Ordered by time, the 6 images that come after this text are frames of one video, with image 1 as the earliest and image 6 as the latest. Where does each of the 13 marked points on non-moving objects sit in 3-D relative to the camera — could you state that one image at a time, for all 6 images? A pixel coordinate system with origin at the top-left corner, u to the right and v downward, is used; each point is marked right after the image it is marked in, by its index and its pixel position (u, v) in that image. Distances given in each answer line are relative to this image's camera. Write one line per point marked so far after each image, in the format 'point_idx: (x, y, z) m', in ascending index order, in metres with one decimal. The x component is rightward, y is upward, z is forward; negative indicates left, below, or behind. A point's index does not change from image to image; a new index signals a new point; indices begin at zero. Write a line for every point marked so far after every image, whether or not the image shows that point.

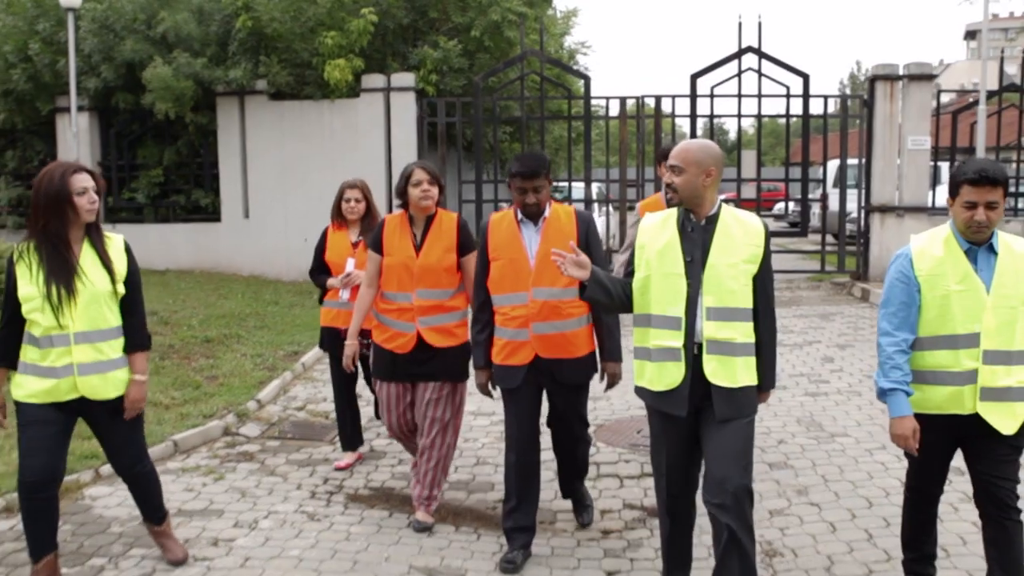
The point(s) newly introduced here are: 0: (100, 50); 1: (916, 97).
0: (-5.9, +3.4, +14.0) m
1: (+5.1, +2.4, +12.4) m
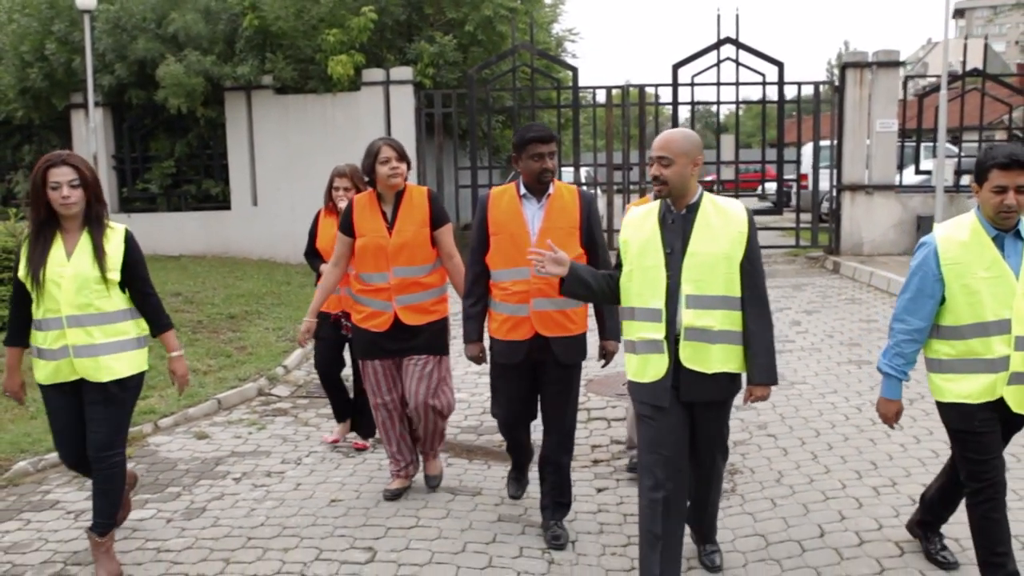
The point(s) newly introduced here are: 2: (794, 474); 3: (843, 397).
0: (-6.0, +3.6, +14.8) m
1: (+5.1, +2.8, +13.3) m
2: (+1.5, -1.0, +5.2) m
3: (+2.3, -0.7, +6.8) m
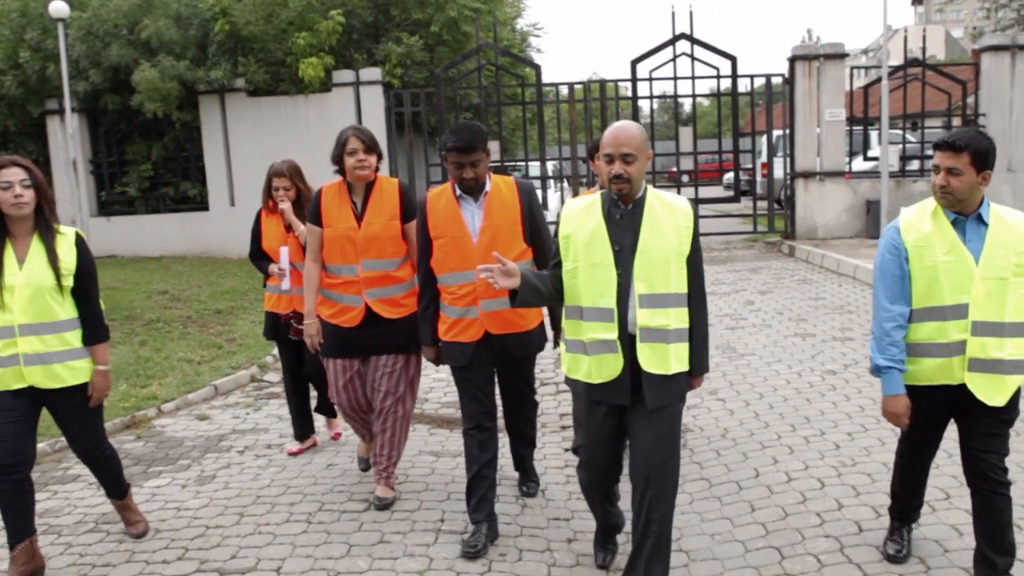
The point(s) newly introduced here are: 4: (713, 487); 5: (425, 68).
0: (-6.6, +3.6, +15.2) m
1: (+4.6, +3.1, +14.1) m
2: (+1.4, -0.8, +5.9) m
3: (+2.1, -0.6, +7.5) m
4: (+1.0, -1.0, +5.0) m
5: (-1.4, +3.6, +16.0) m
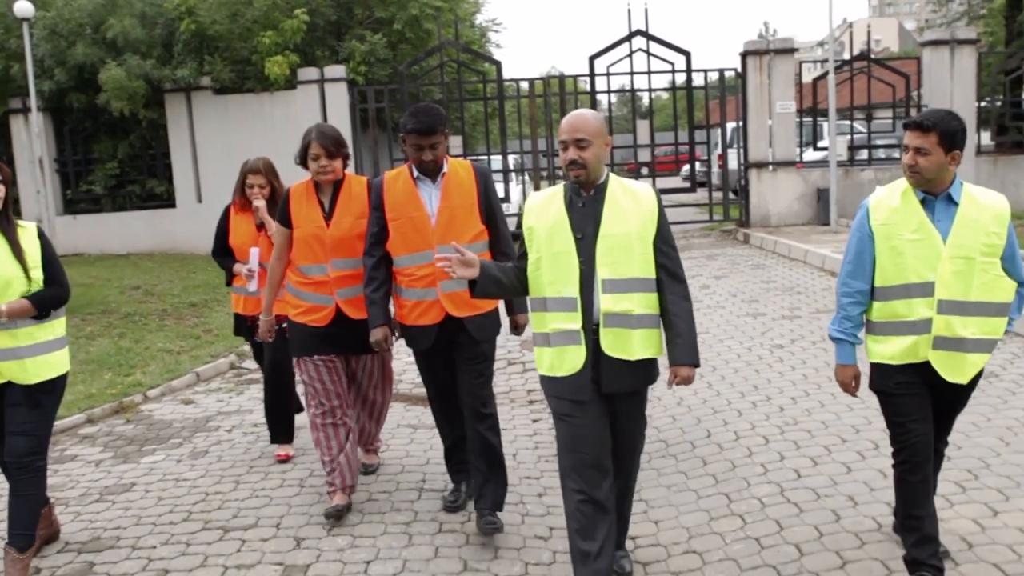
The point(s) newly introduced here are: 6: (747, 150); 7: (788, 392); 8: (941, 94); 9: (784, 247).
0: (-7.2, +3.7, +15.4) m
1: (+4.0, +3.3, +14.6) m
2: (+1.2, -0.7, +6.4) m
3: (+1.8, -0.4, +8.0) m
4: (+0.9, -0.9, +5.5) m
5: (-2.1, +3.7, +16.3) m
6: (+3.6, +2.1, +15.0) m
7: (+1.8, -0.7, +6.3) m
8: (+6.4, +2.9, +14.7) m
9: (+3.6, +0.6, +13.0) m
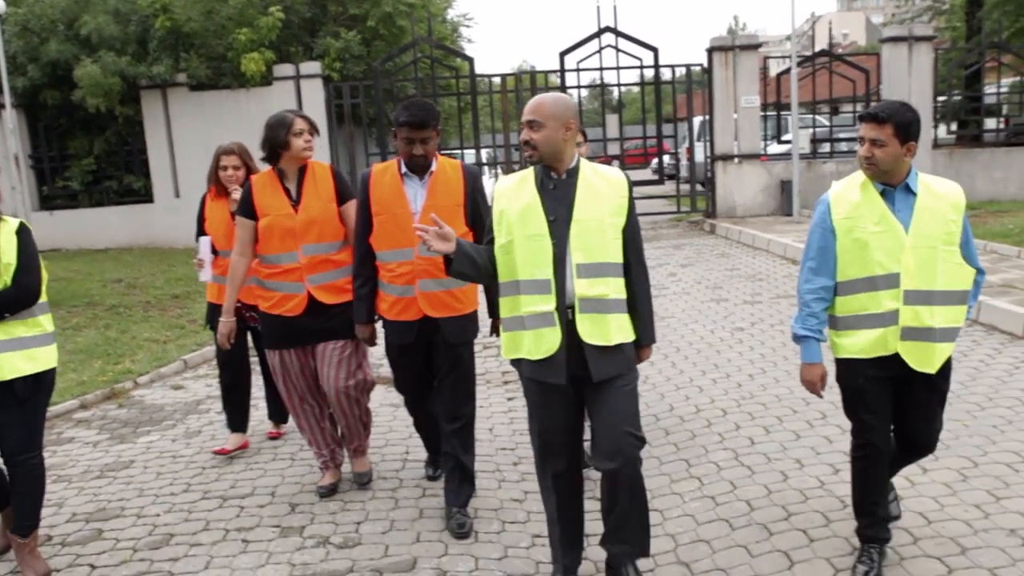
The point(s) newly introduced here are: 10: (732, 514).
0: (-7.6, +3.7, +15.5) m
1: (+3.6, +3.5, +15.1) m
2: (+1.0, -0.6, +6.8) m
3: (+1.6, -0.3, +8.4) m
4: (+0.7, -0.8, +5.9) m
5: (-2.5, +3.8, +16.6) m
6: (+3.2, +2.3, +15.5) m
7: (+1.6, -0.6, +6.7) m
8: (+6.0, +3.1, +15.2) m
9: (+3.3, +0.7, +13.5) m
10: (+1.0, -1.0, +4.4) m
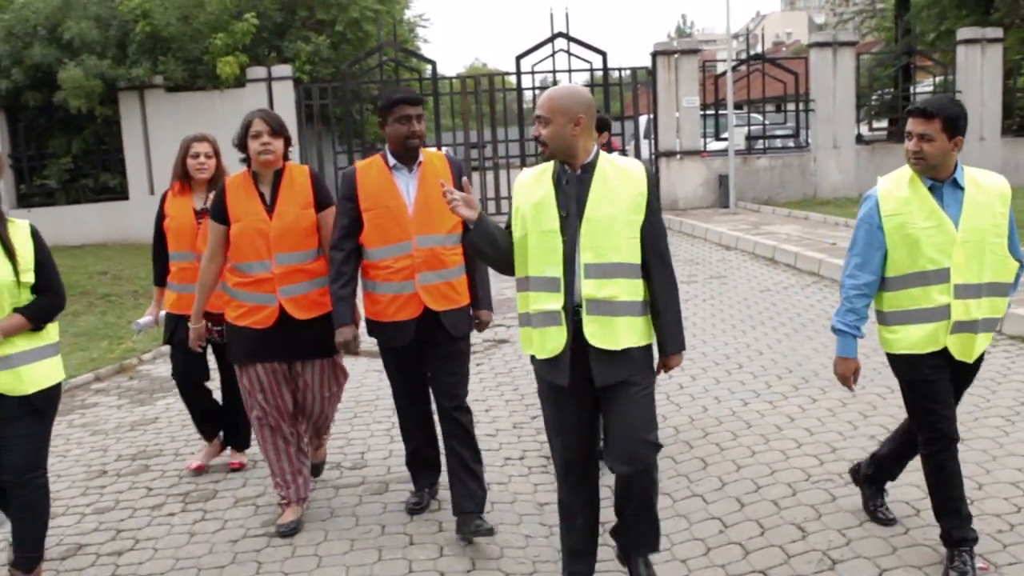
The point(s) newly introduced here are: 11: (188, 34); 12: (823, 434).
0: (-8.3, +3.8, +16.2) m
1: (+2.9, +3.7, +16.3) m
2: (+0.7, -0.4, +7.9) m
3: (+1.3, -0.1, +9.5) m
4: (+0.5, -0.6, +7.0) m
5: (-3.3, +4.0, +17.5) m
6: (+2.5, +2.5, +16.7) m
7: (+1.4, -0.4, +7.9) m
8: (+5.3, +3.3, +16.5) m
9: (+2.7, +0.9, +14.7) m
10: (+0.8, -0.8, +5.5) m
11: (-5.5, +4.3, +16.4) m
12: (+1.7, -0.8, +5.3) m
